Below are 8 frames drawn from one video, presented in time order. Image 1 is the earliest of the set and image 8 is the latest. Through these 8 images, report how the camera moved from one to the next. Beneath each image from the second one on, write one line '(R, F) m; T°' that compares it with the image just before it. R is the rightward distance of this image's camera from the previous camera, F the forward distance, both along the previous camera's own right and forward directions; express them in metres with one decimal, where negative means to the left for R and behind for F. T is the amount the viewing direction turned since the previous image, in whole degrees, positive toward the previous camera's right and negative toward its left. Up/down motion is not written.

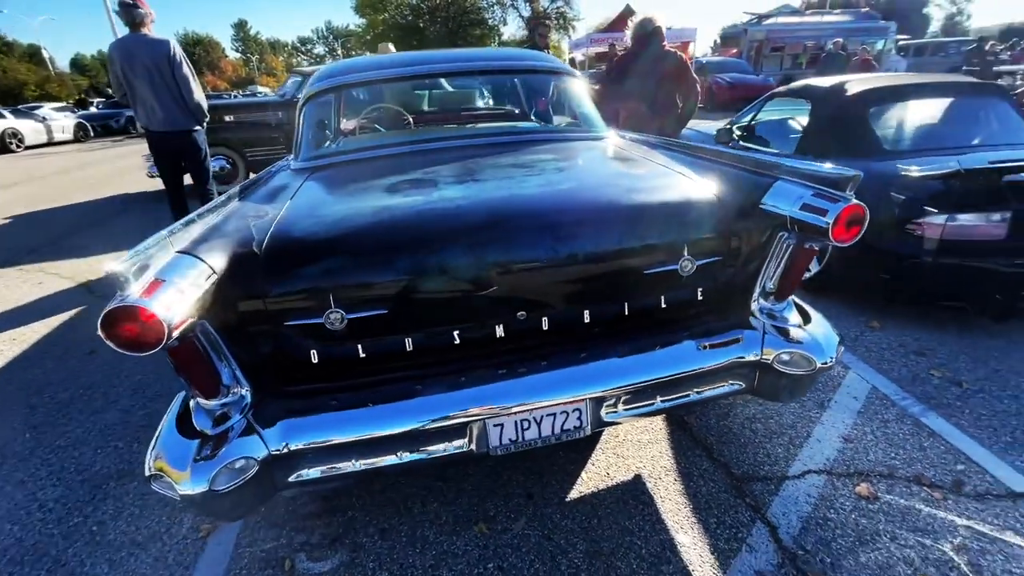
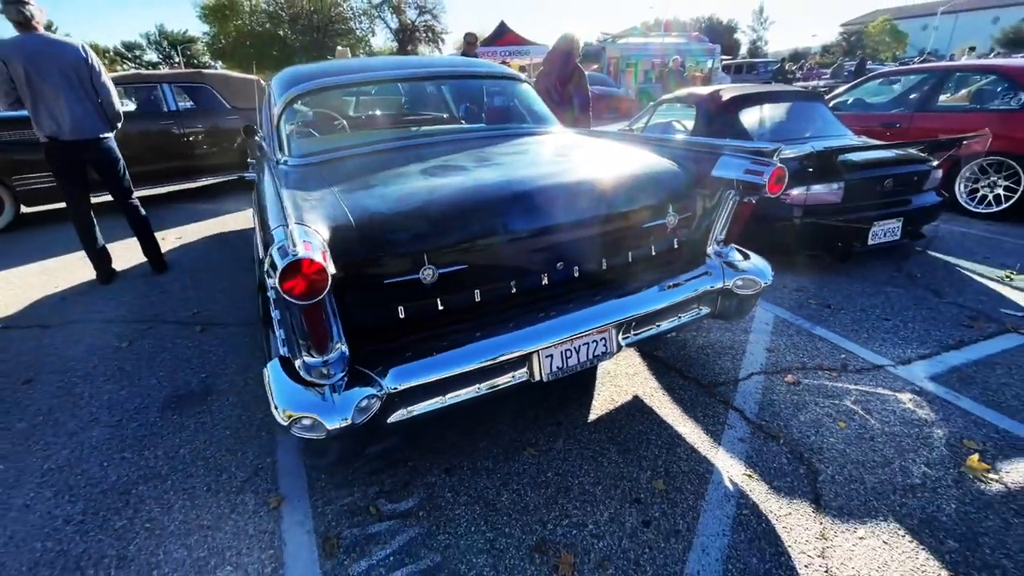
(-0.6, -0.3) m; +14°
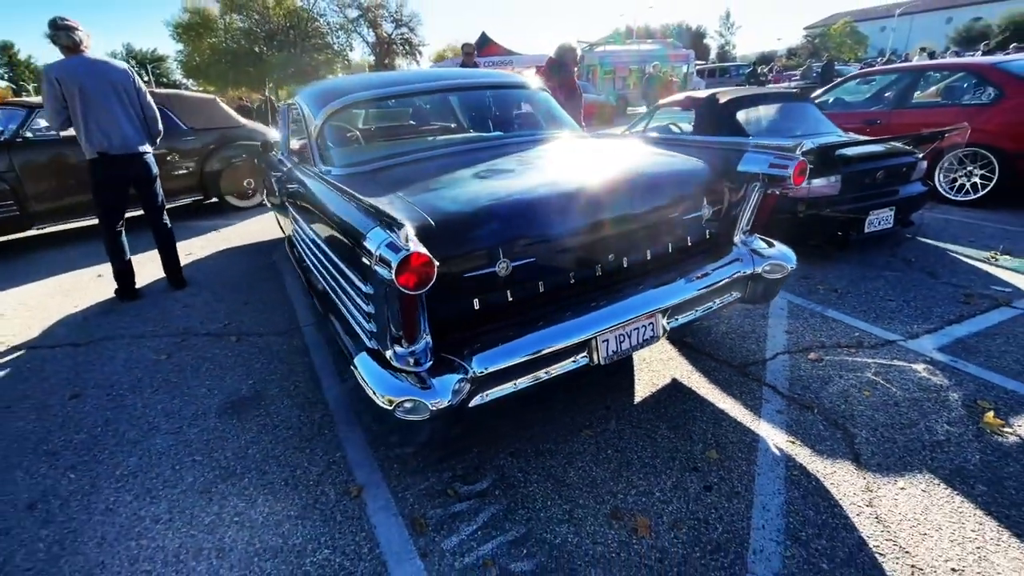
(-0.3, -0.1) m; +2°
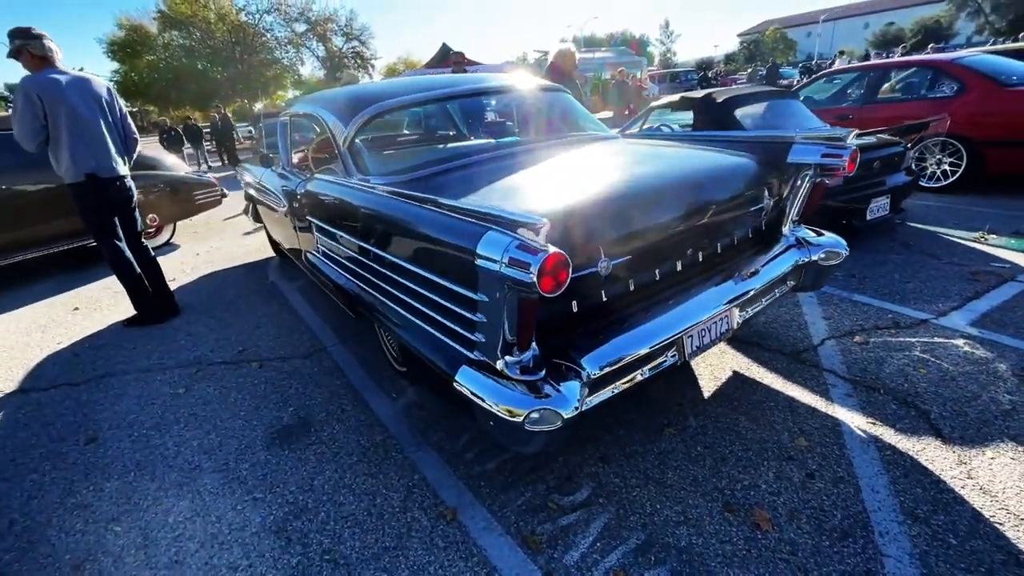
(-0.5, +0.1) m; +5°
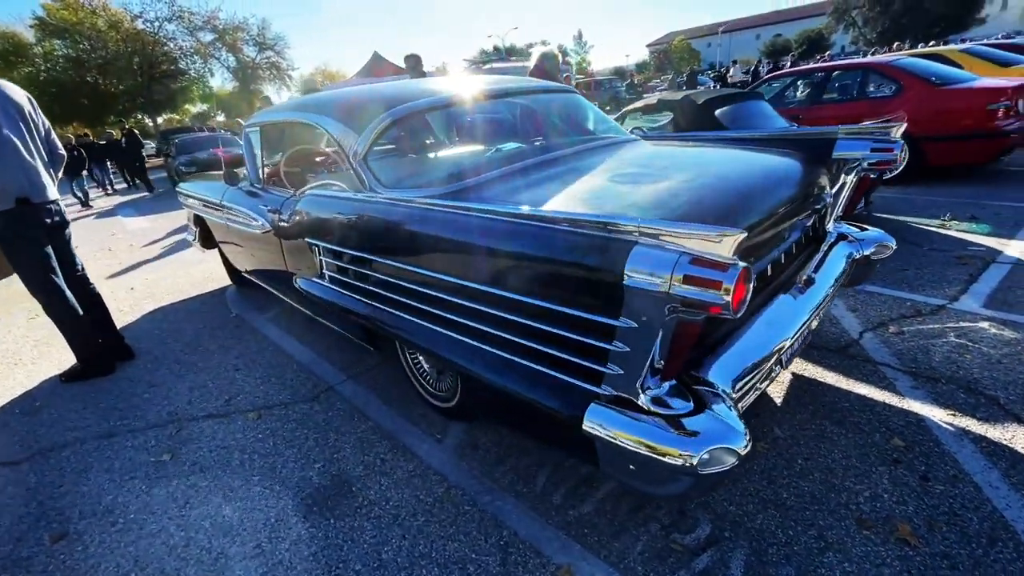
(-0.6, +0.3) m; +8°
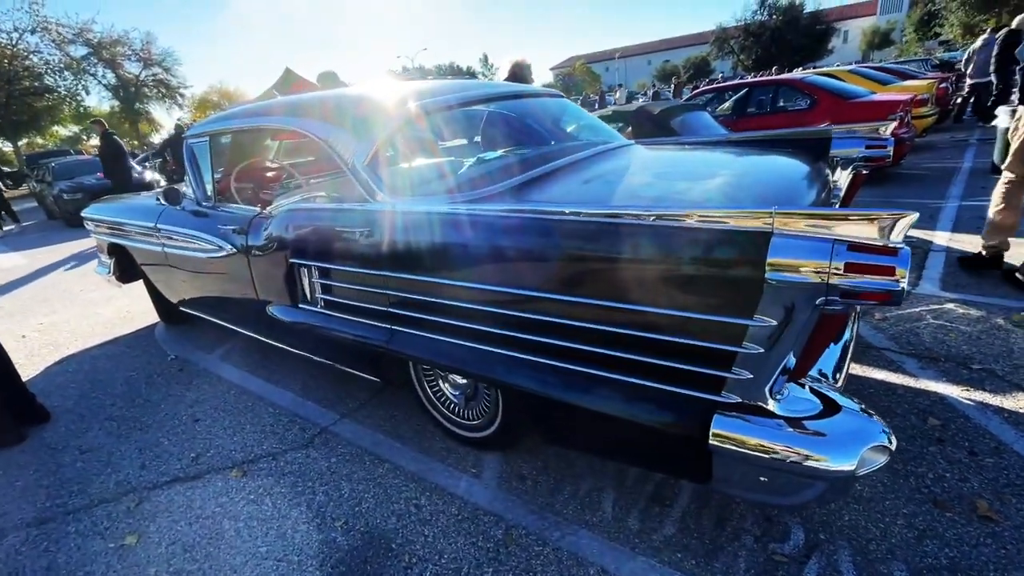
(-0.5, +0.2) m; +9°
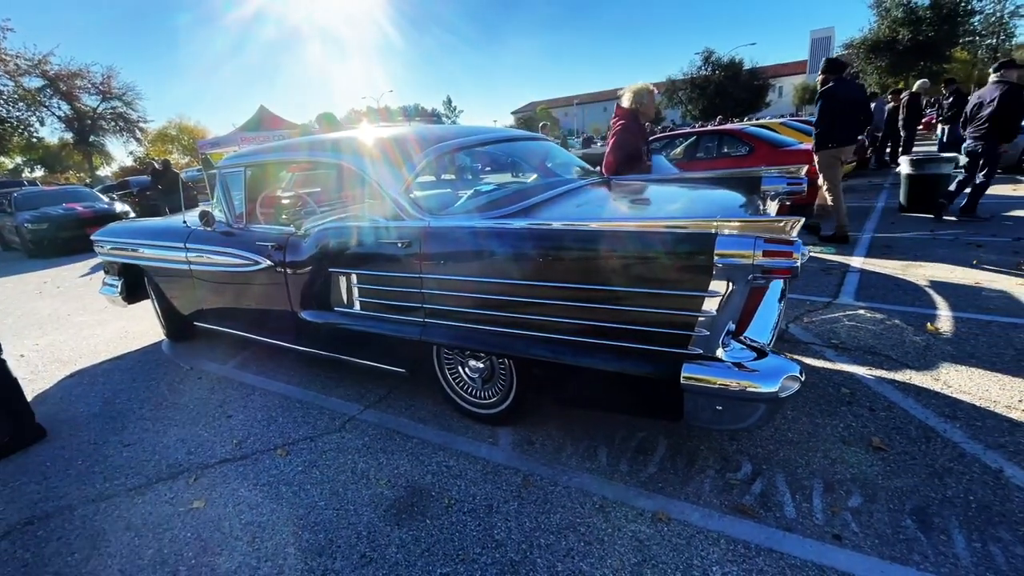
(-0.3, -0.5) m; +5°
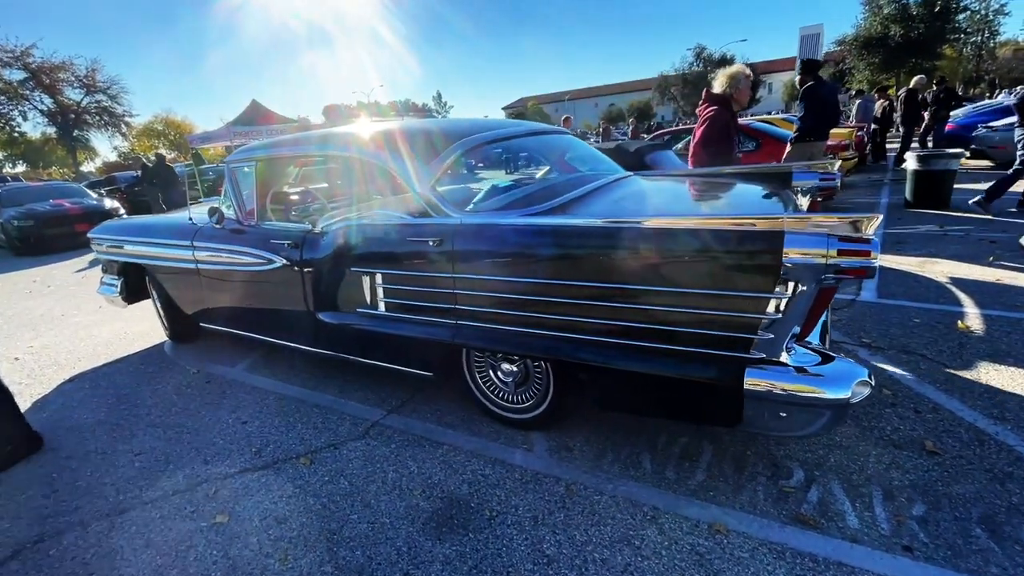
(-0.2, +0.1) m; +1°
